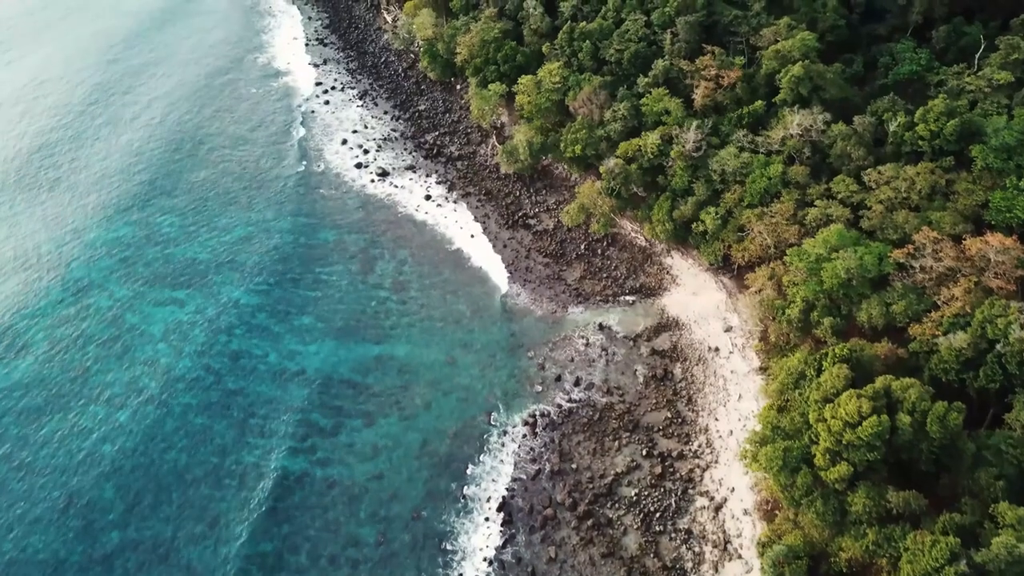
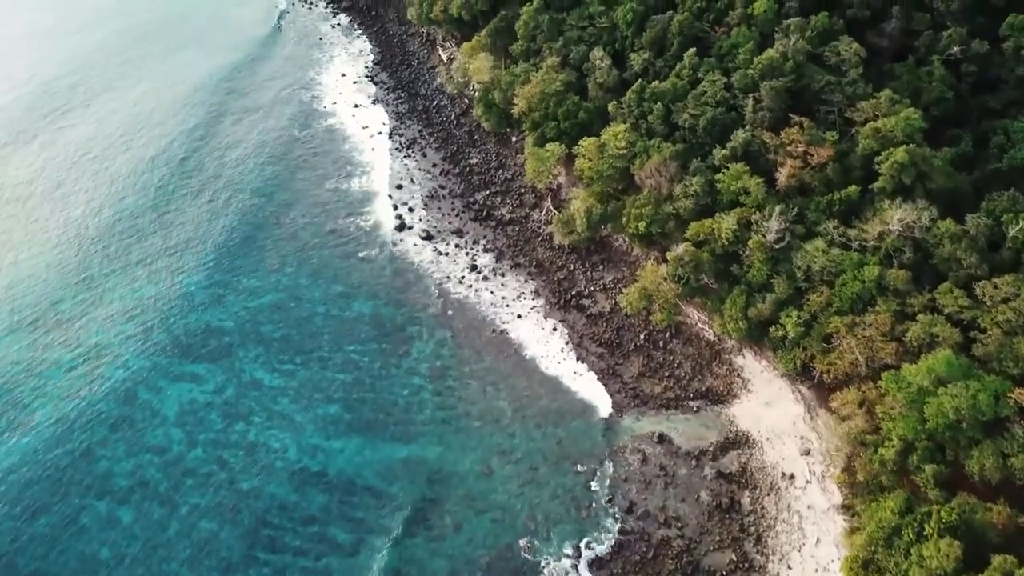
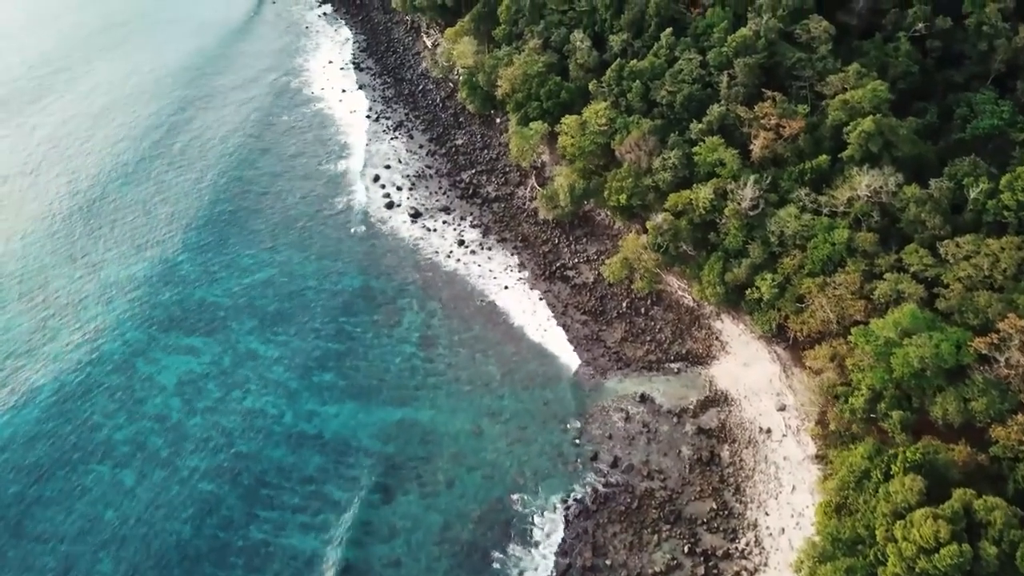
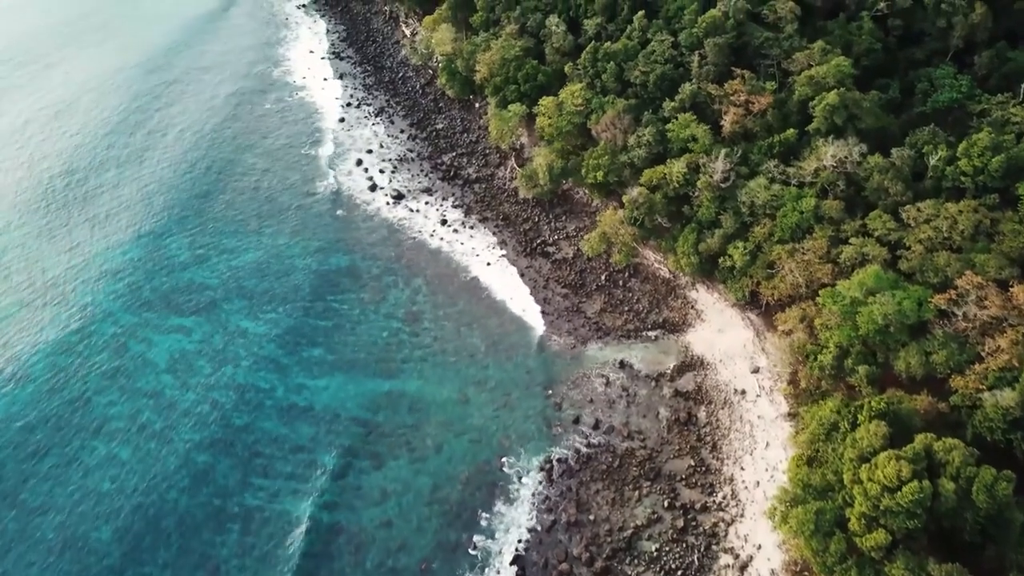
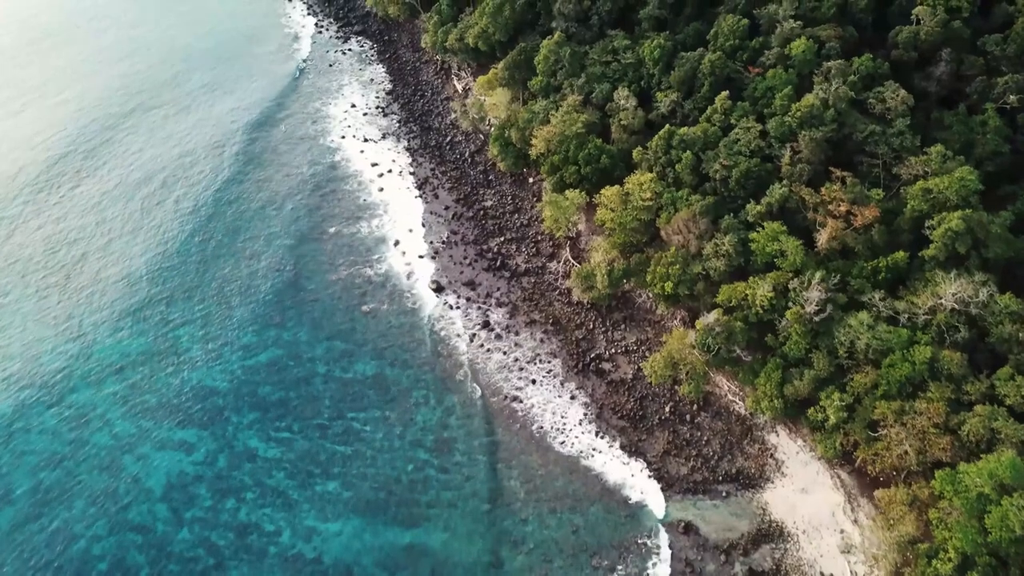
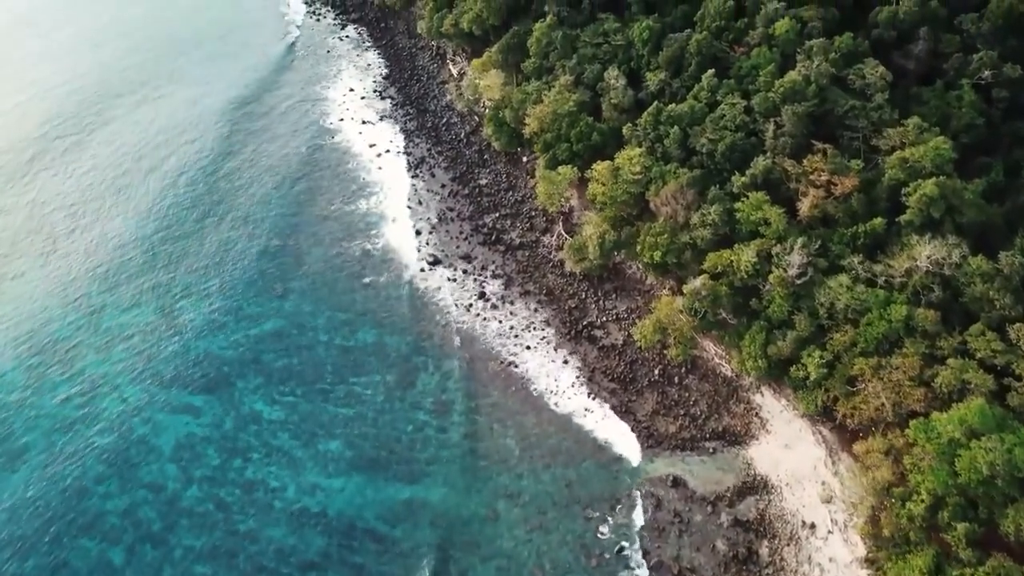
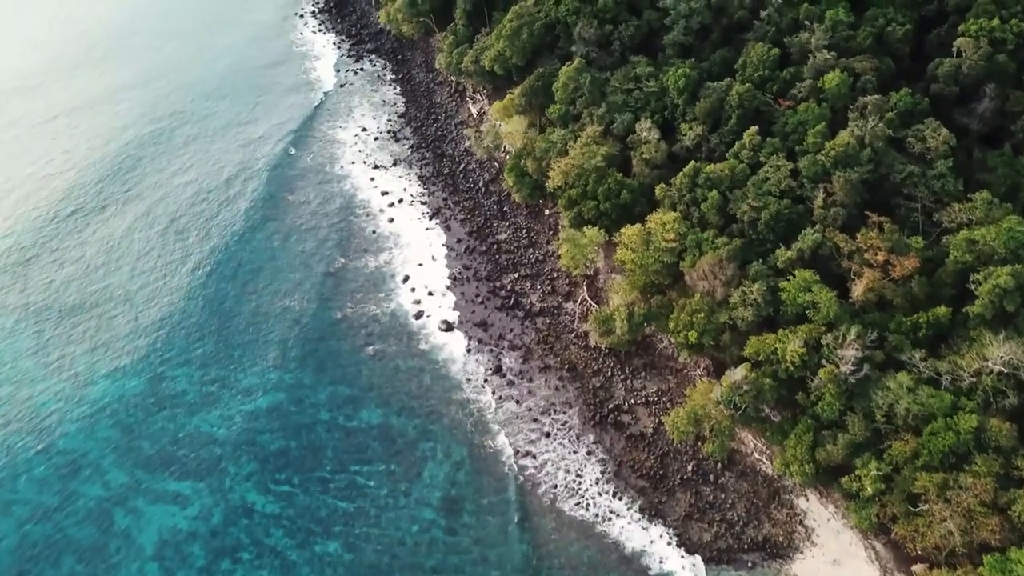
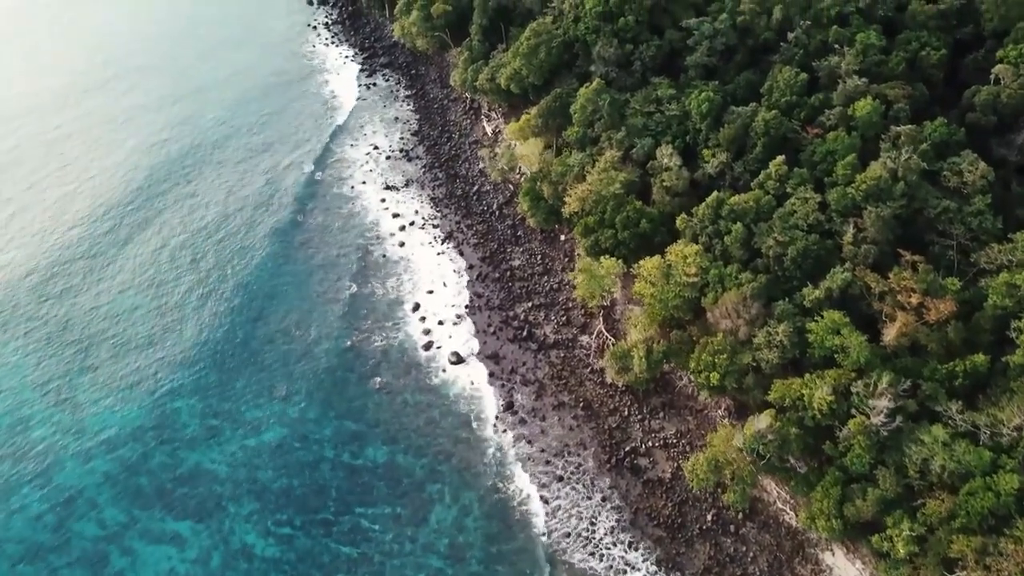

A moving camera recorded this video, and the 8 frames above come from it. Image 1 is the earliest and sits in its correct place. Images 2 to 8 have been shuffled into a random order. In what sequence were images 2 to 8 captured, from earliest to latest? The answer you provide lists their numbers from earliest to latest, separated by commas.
4, 3, 2, 6, 5, 7, 8
